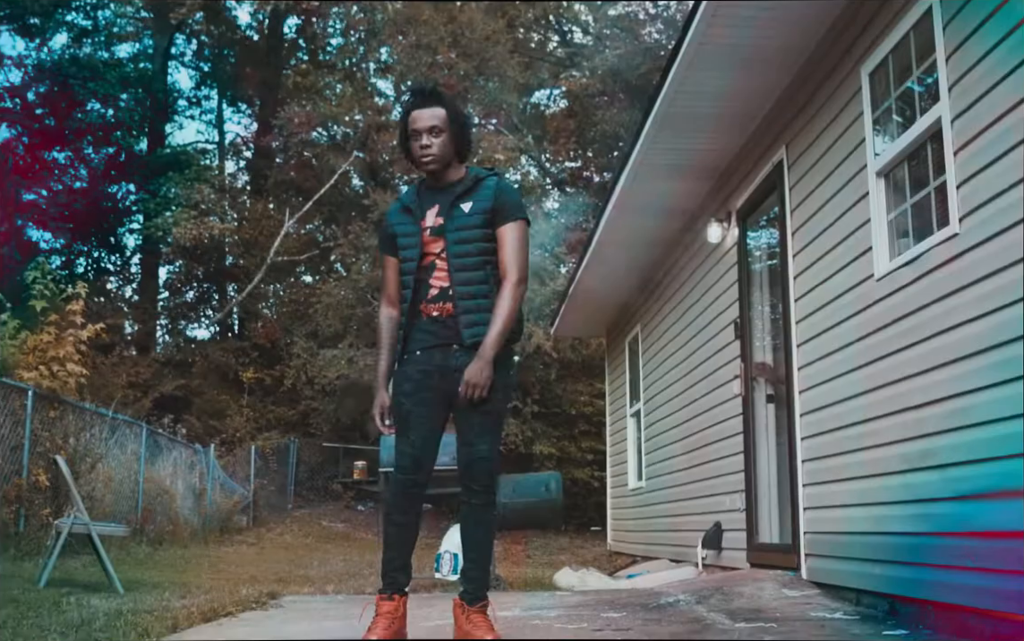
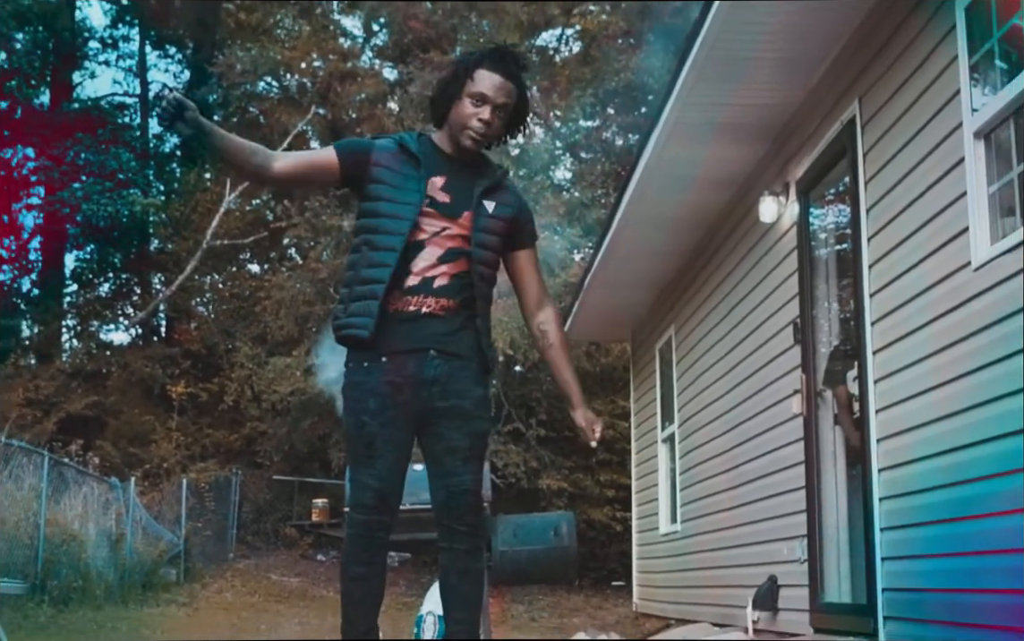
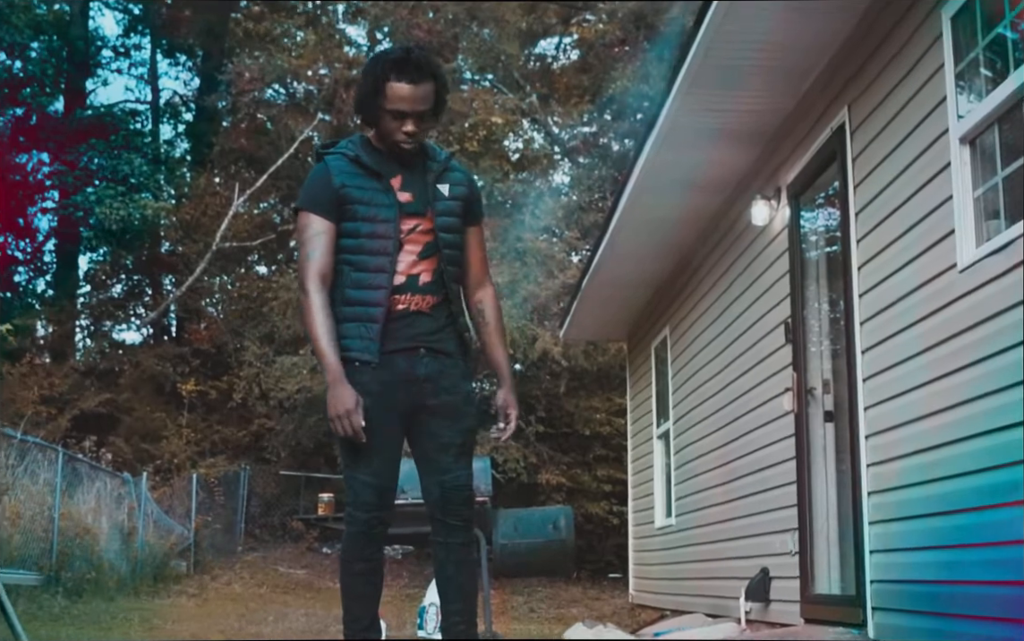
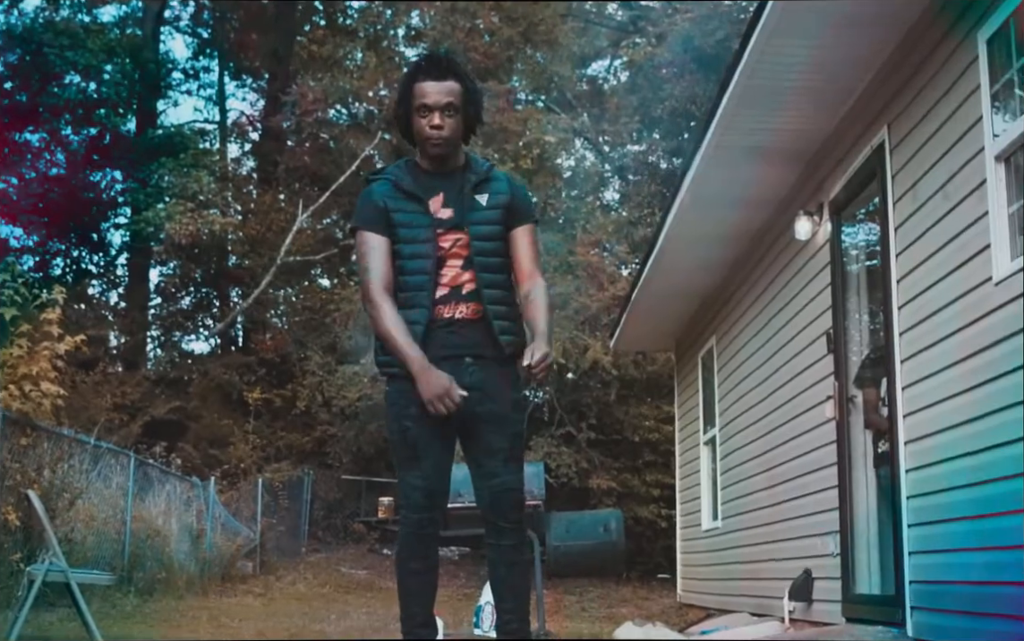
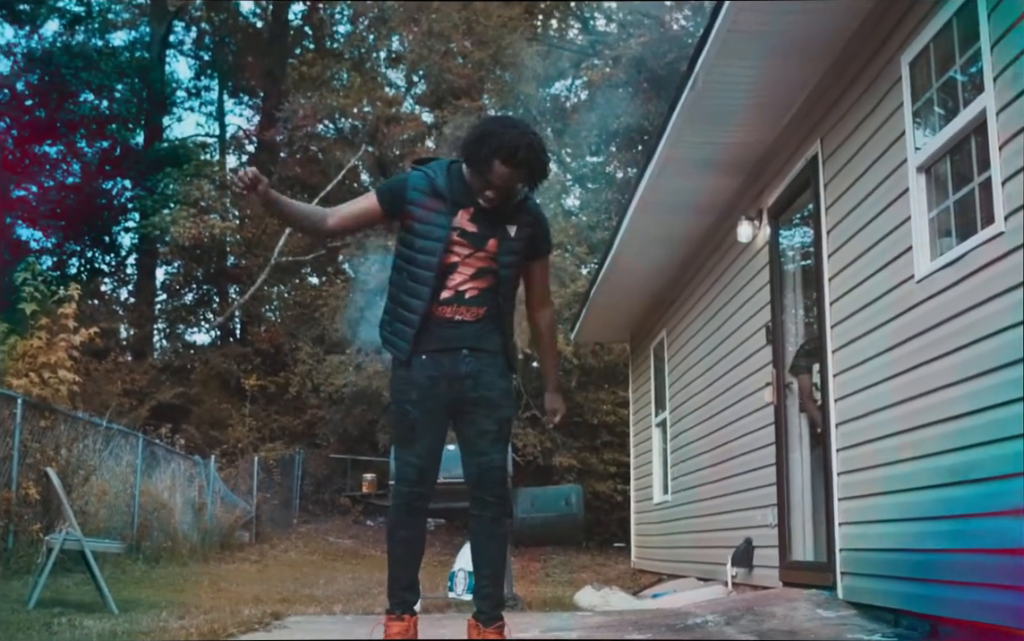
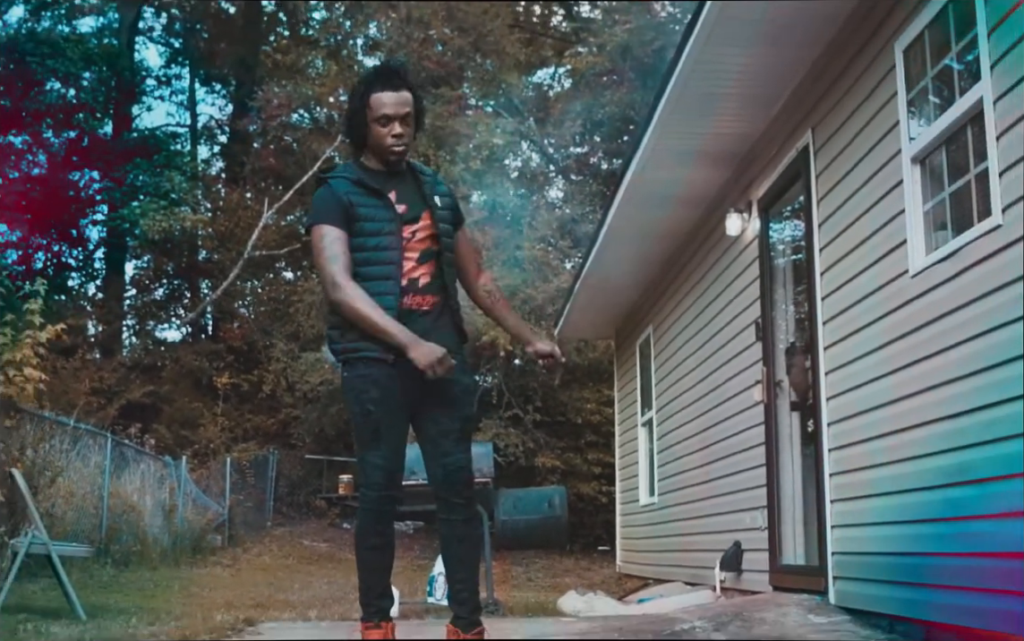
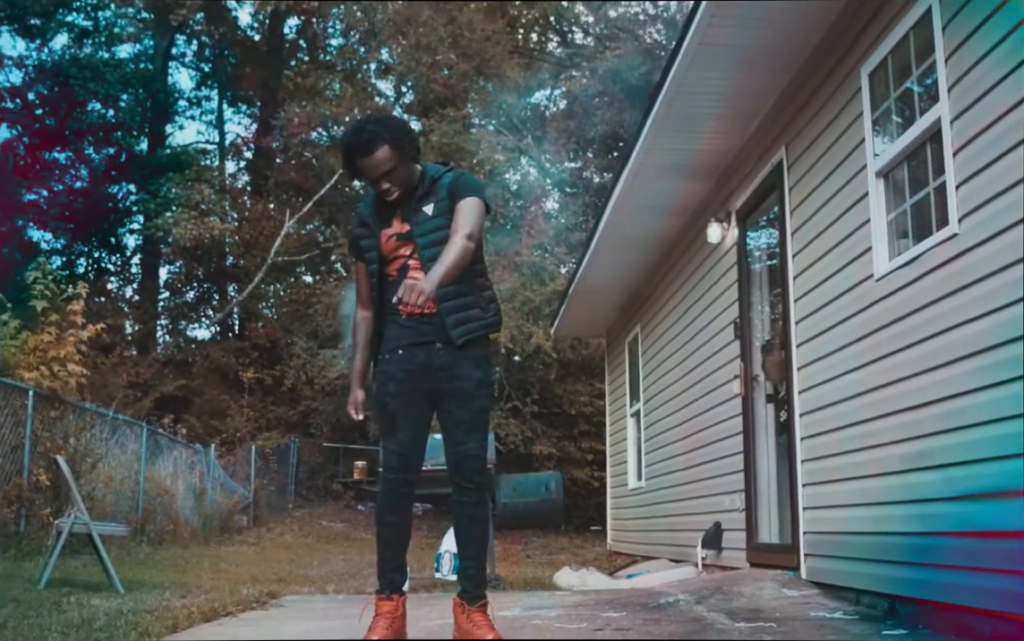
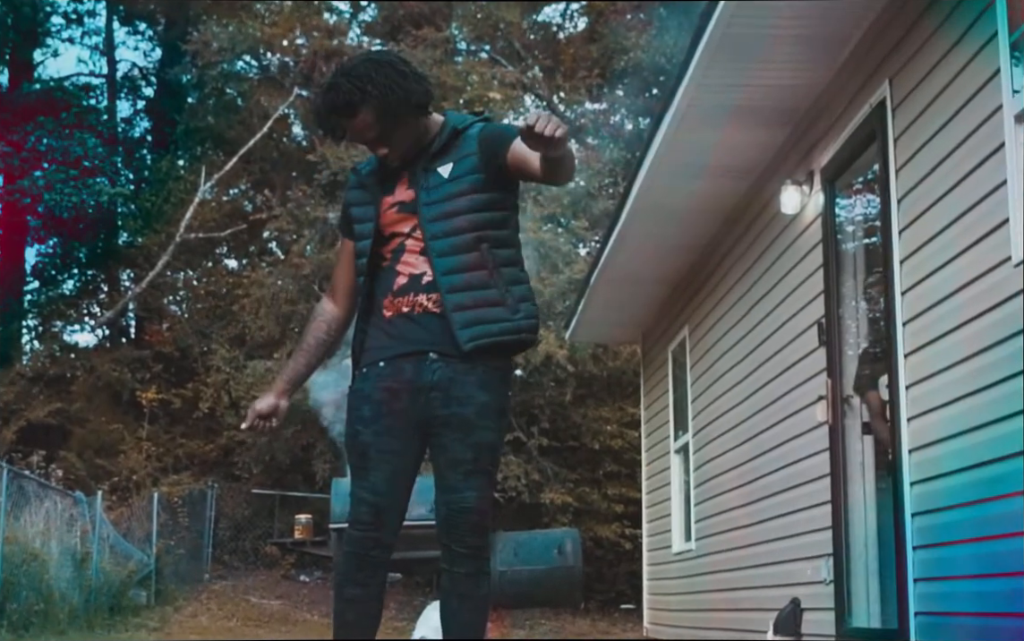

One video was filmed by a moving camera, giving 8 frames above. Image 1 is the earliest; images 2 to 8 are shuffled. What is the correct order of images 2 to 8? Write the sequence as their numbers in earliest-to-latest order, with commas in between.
3, 8, 2, 6, 7, 5, 4
